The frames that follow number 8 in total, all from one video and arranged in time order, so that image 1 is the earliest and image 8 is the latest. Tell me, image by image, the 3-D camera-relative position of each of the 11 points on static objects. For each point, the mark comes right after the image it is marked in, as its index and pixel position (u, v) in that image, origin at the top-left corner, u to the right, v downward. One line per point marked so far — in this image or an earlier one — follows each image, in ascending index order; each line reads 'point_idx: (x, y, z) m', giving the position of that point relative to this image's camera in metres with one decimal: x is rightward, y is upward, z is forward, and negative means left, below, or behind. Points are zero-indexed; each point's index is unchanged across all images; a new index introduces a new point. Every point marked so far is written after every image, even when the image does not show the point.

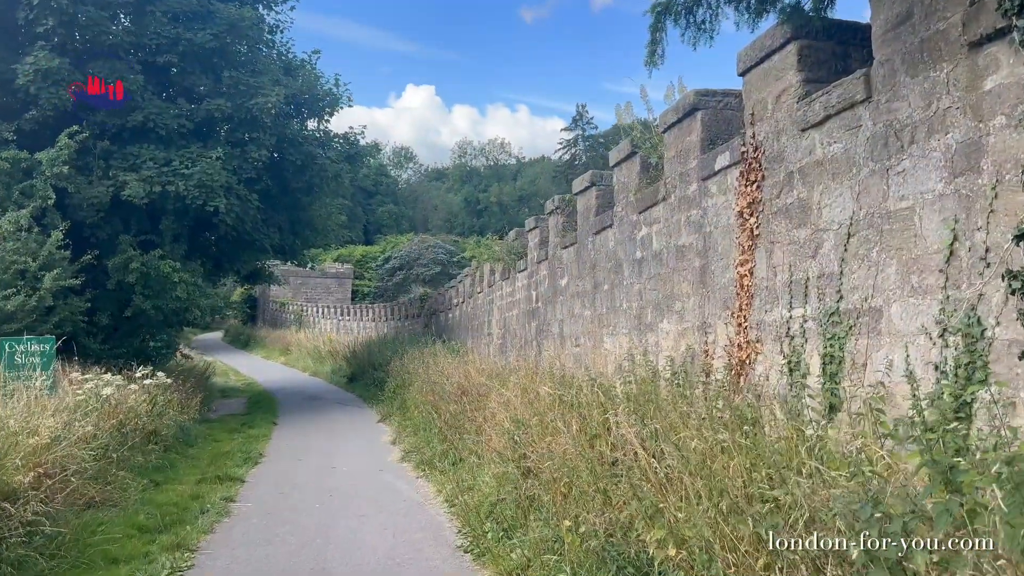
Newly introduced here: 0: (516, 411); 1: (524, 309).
0: (+0.1, -1.0, +6.5) m
1: (+0.1, -0.3, +10.0) m
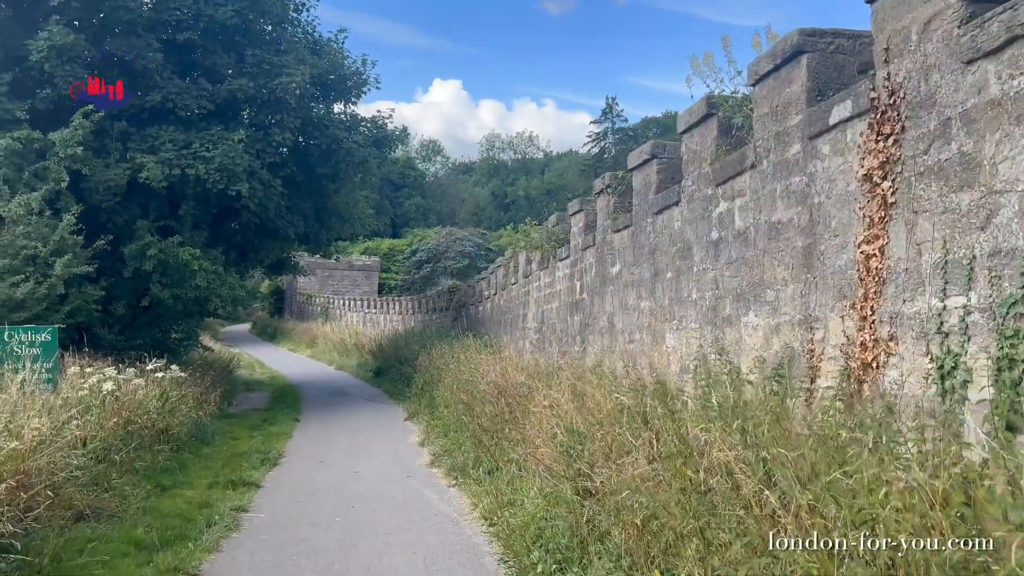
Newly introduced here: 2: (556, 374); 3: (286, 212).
0: (+0.4, -0.9, +5.6) m
1: (+0.6, -0.2, +9.1) m
2: (+0.4, -0.8, +7.6) m
3: (-4.5, +1.5, +16.0) m
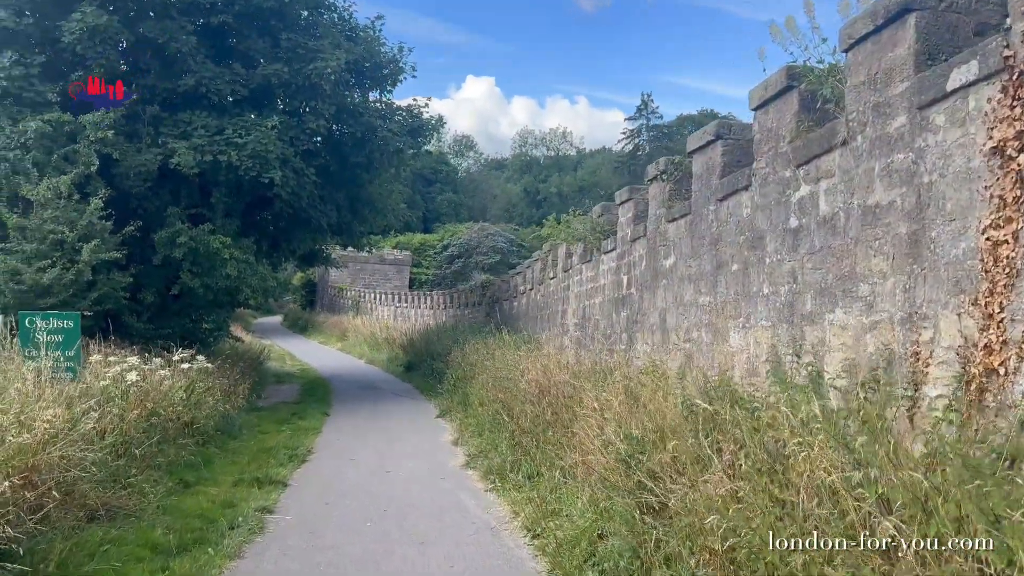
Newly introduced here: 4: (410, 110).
0: (+0.7, -0.9, +5.1) m
1: (+1.0, -0.1, +8.6) m
2: (+0.8, -0.8, +7.1) m
3: (-3.7, +1.7, +15.6) m
4: (-2.1, +3.7, +16.8) m
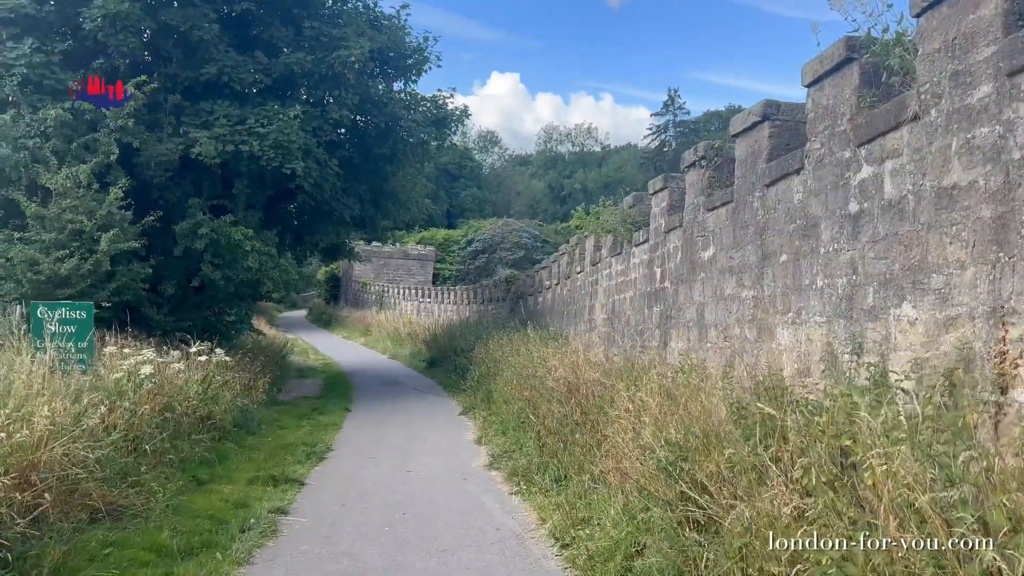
0: (+0.9, -0.8, +4.7) m
1: (+1.3, 0.0, +8.2) m
2: (+1.0, -0.7, +6.7) m
3: (-3.2, +1.8, +15.3) m
4: (-1.6, +3.8, +16.4) m
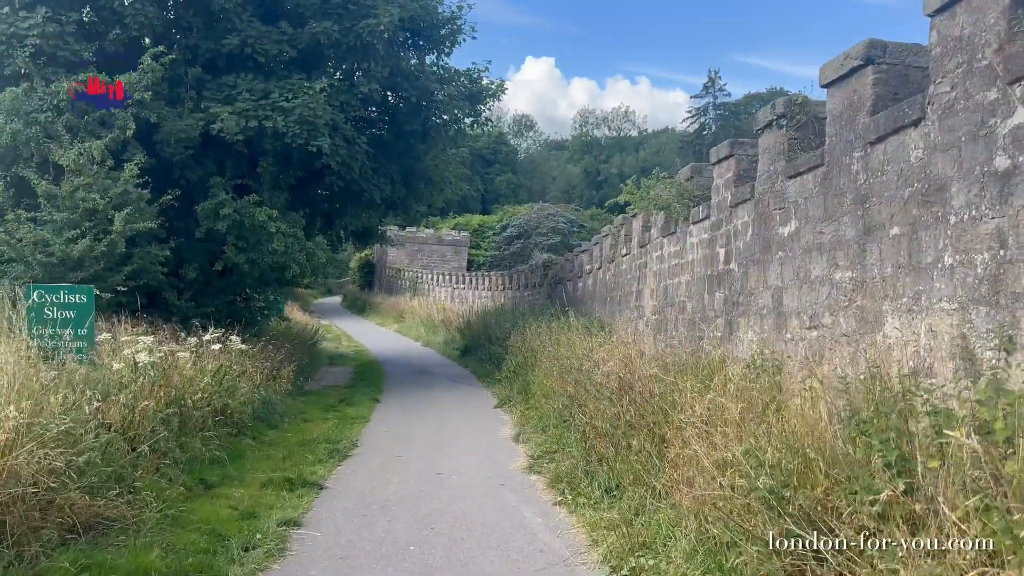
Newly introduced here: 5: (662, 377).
0: (+1.1, -0.7, +3.8) m
1: (+1.7, +0.1, +7.2) m
2: (+1.4, -0.6, +5.8) m
3: (-2.5, +2.1, +14.6) m
4: (-0.8, +4.1, +15.6) m
5: (+1.1, -0.7, +5.7) m
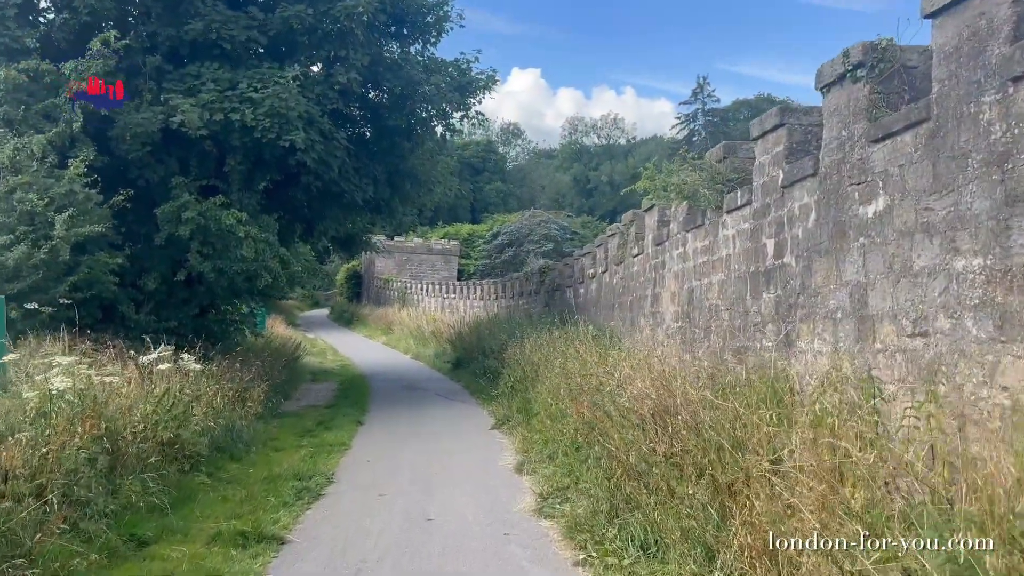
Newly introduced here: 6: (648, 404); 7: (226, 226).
0: (+1.2, -0.7, +2.6) m
1: (+1.7, +0.1, +6.0) m
2: (+1.4, -0.6, +4.5) m
3: (-2.7, +1.9, +13.3) m
4: (-1.0, +4.0, +14.4) m
5: (+1.1, -0.6, +4.5) m
6: (+0.8, -0.7, +4.9) m
7: (-4.0, +0.9, +11.2) m
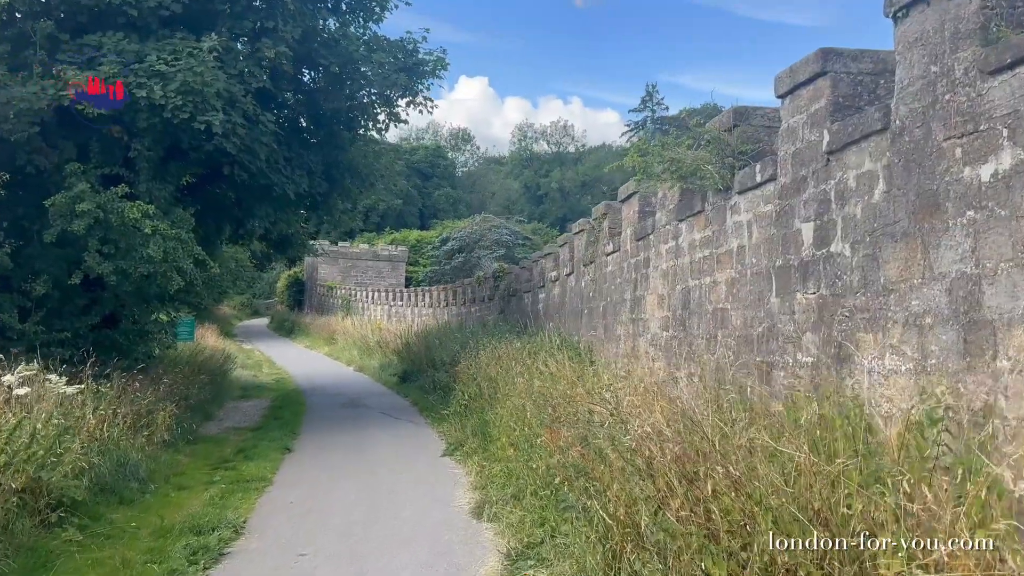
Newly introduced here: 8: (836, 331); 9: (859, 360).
0: (+1.2, -0.6, +1.3) m
1: (+1.4, +0.1, +4.8) m
2: (+1.3, -0.5, +3.3) m
3: (-3.4, +1.8, +11.8) m
4: (-1.8, +3.9, +13.0) m
5: (+1.0, -0.6, +3.2) m
6: (+0.7, -0.7, +3.6) m
7: (-4.5, +0.8, +9.6) m
8: (+1.6, -0.2, +3.9) m
9: (+1.6, -0.3, +3.7) m
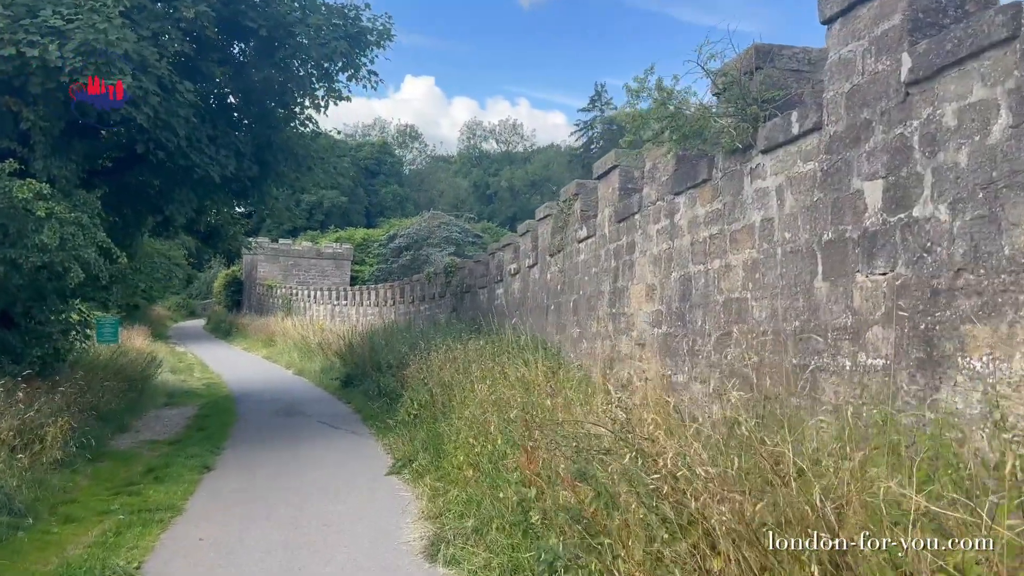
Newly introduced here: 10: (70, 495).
0: (+1.2, -0.6, +0.3) m
1: (+1.3, +0.2, +3.8) m
2: (+1.2, -0.4, +2.2) m
3: (-4.0, +1.9, +10.4) m
4: (-2.4, +4.0, +11.7) m
5: (+0.9, -0.5, +2.2) m
6: (+0.6, -0.6, +2.5) m
7: (-5.0, +0.9, +8.1) m
8: (+1.5, -0.1, +2.8) m
9: (+1.5, -0.2, +2.7) m
10: (-3.8, -1.7, +6.9) m
